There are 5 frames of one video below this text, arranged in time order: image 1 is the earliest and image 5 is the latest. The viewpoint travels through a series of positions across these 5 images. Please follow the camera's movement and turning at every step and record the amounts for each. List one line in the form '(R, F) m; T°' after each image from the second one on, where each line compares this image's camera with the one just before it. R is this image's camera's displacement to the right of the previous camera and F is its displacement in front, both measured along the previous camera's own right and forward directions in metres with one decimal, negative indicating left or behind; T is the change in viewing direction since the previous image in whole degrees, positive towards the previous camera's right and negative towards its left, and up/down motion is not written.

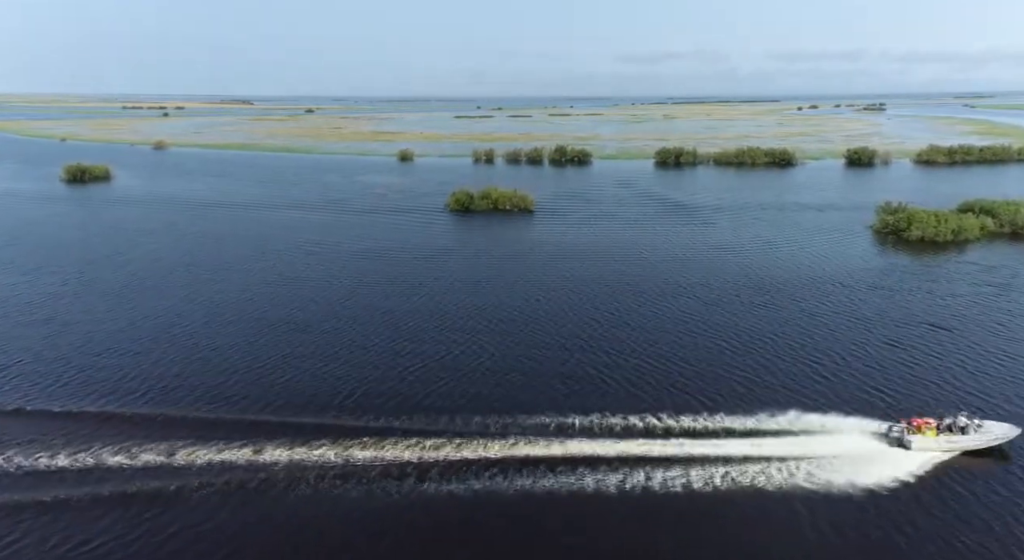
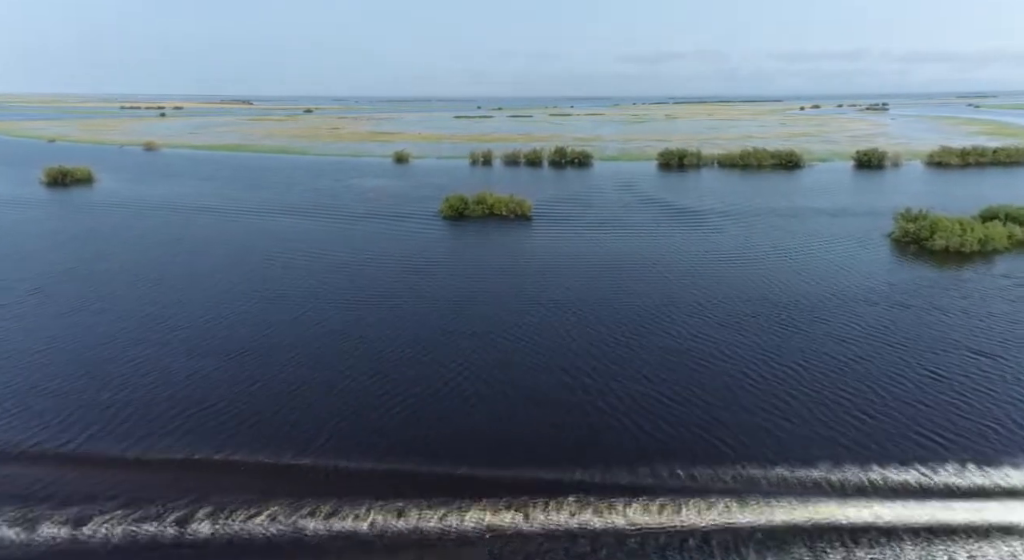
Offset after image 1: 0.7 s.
(+0.3, +2.9) m; 0°
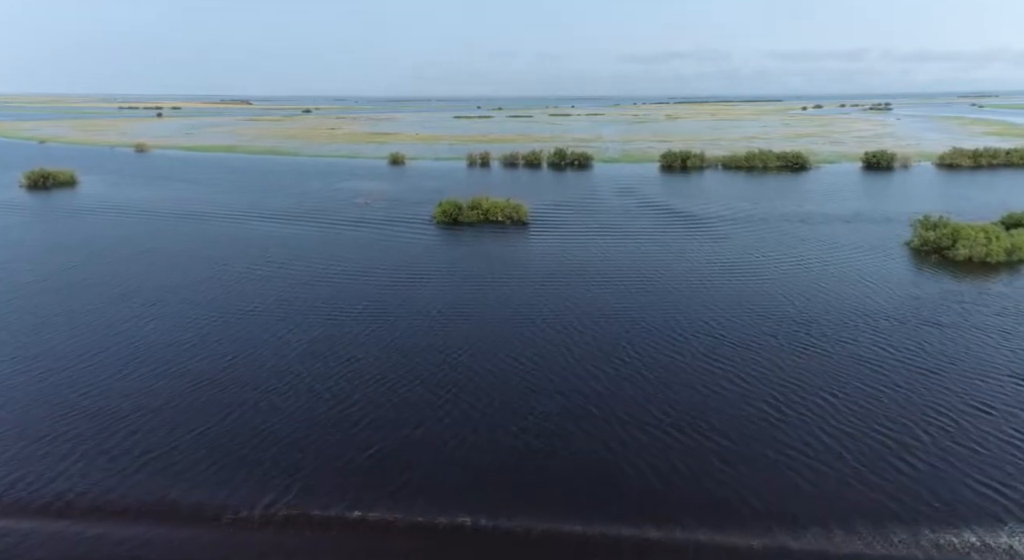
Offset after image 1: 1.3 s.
(+0.4, +2.7) m; 0°
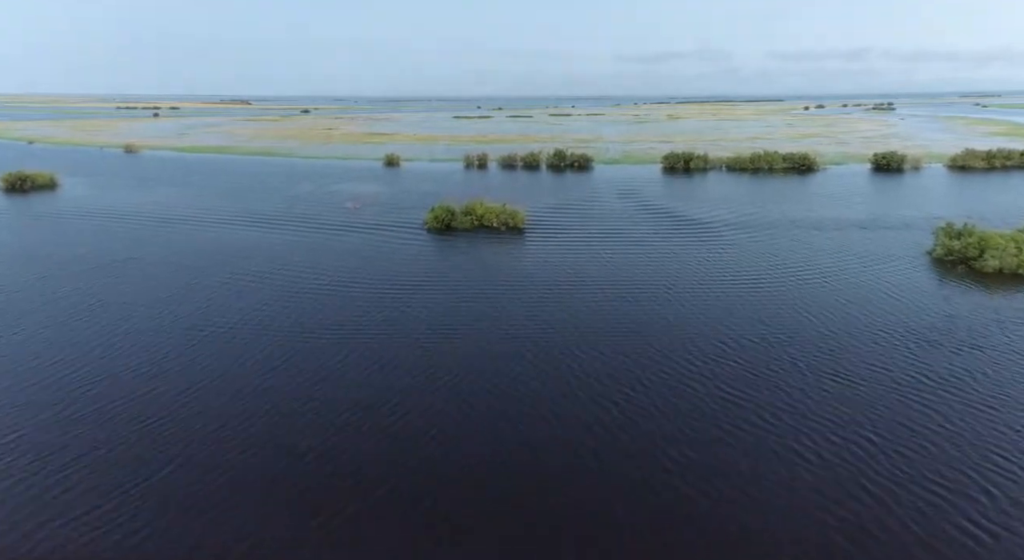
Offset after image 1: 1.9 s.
(+0.3, +2.8) m; 0°
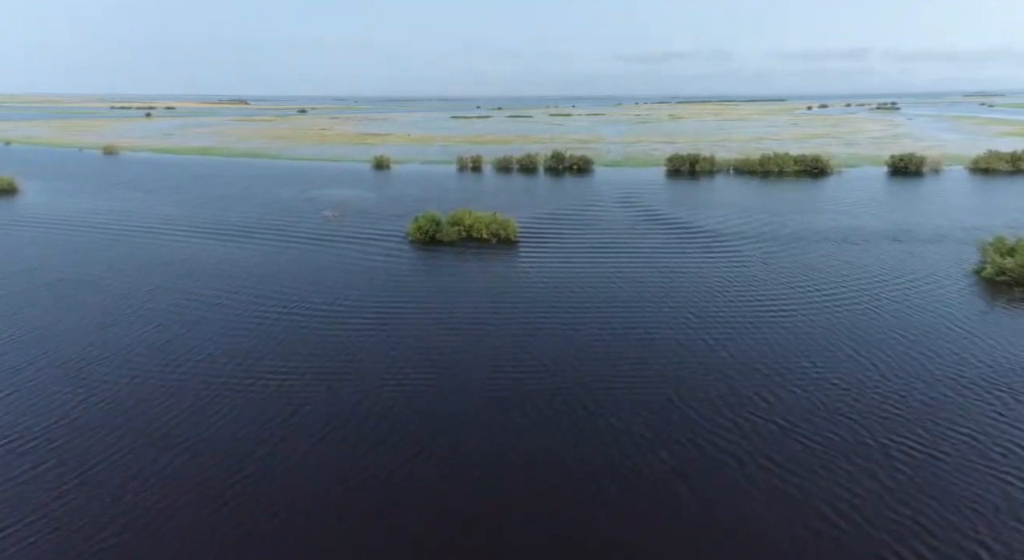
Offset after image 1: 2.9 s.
(+0.5, +5.0) m; 0°
